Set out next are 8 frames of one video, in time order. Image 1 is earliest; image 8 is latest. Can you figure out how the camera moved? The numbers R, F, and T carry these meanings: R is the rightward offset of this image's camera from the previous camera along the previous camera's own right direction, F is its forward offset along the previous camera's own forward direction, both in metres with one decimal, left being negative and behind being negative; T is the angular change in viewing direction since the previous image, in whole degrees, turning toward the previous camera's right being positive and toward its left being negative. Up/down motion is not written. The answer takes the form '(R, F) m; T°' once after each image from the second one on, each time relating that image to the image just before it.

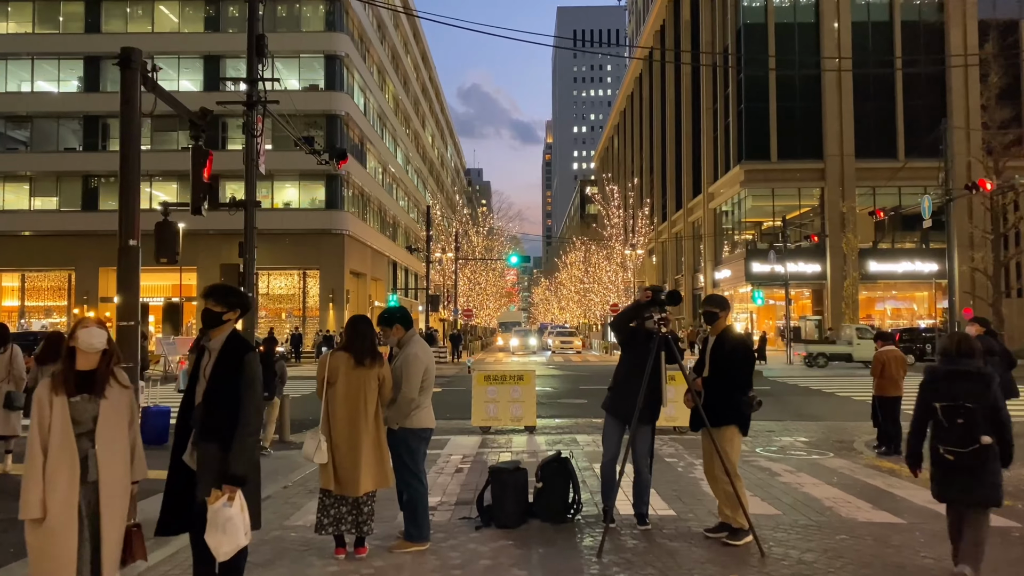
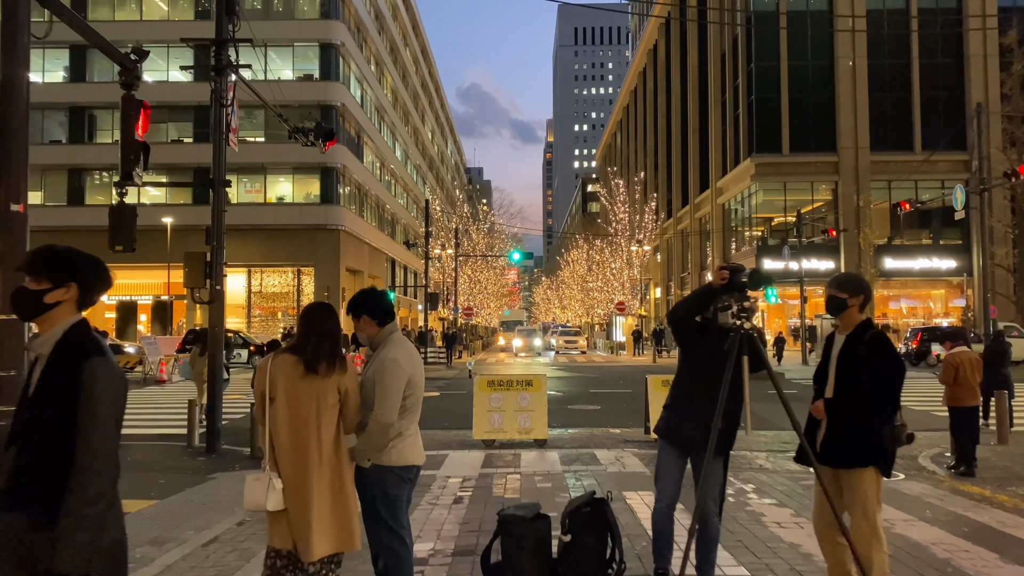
(-0.1, +1.6) m; 0°
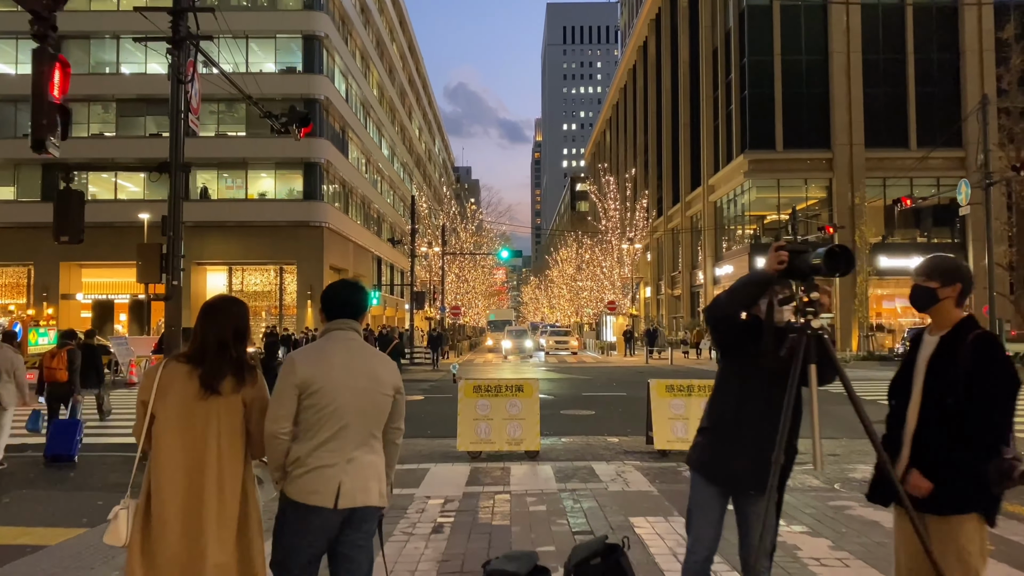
(0.0, +1.0) m; +1°
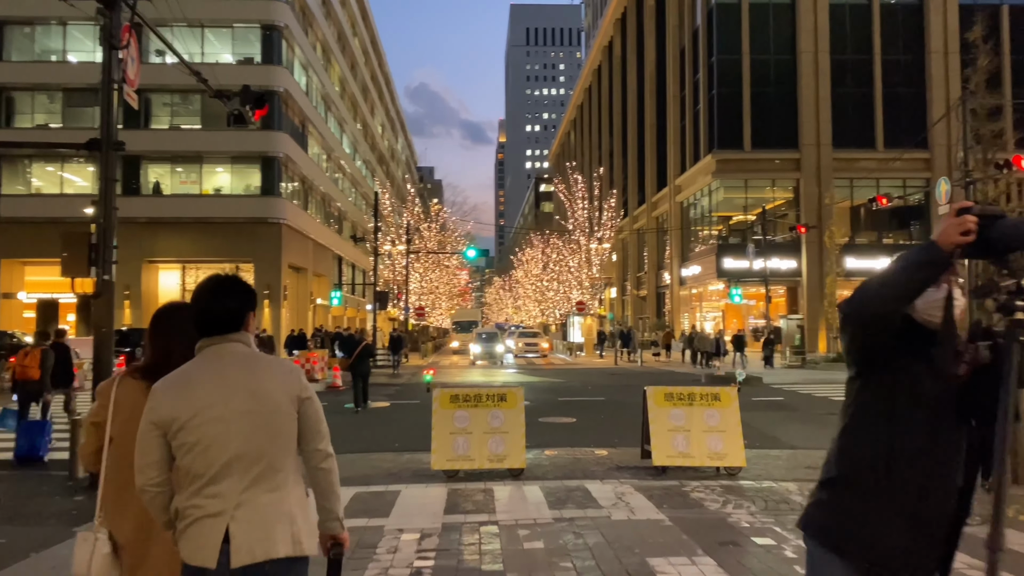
(-0.2, +1.1) m; +3°
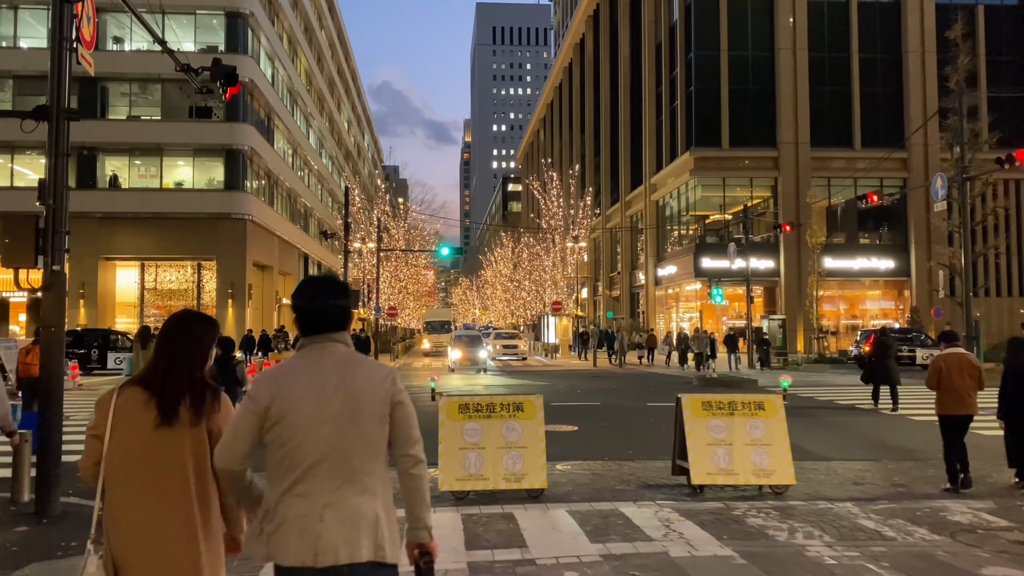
(-0.6, +1.1) m; +3°
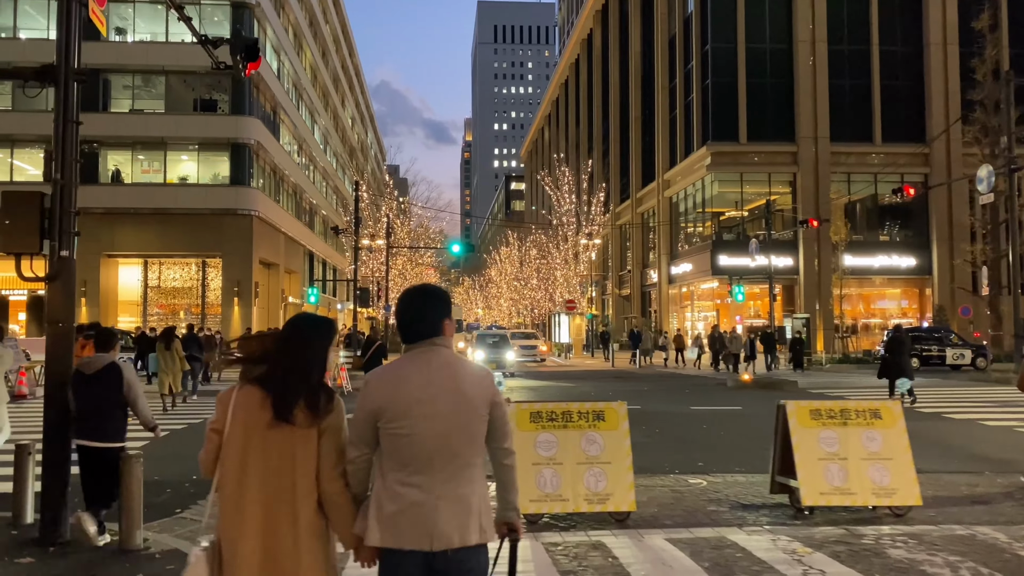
(-0.7, +1.0) m; 0°
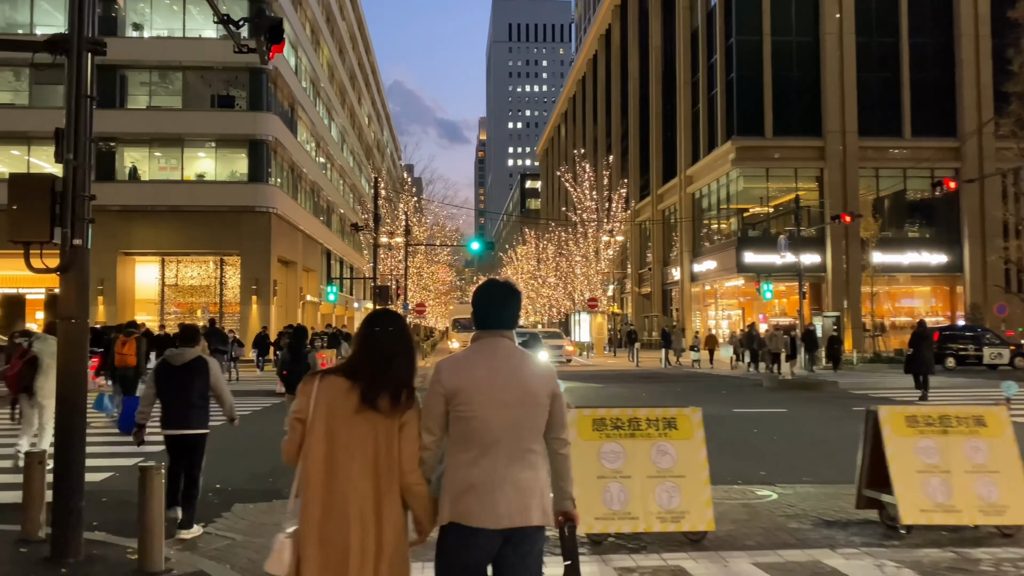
(-0.4, +0.7) m; -1°
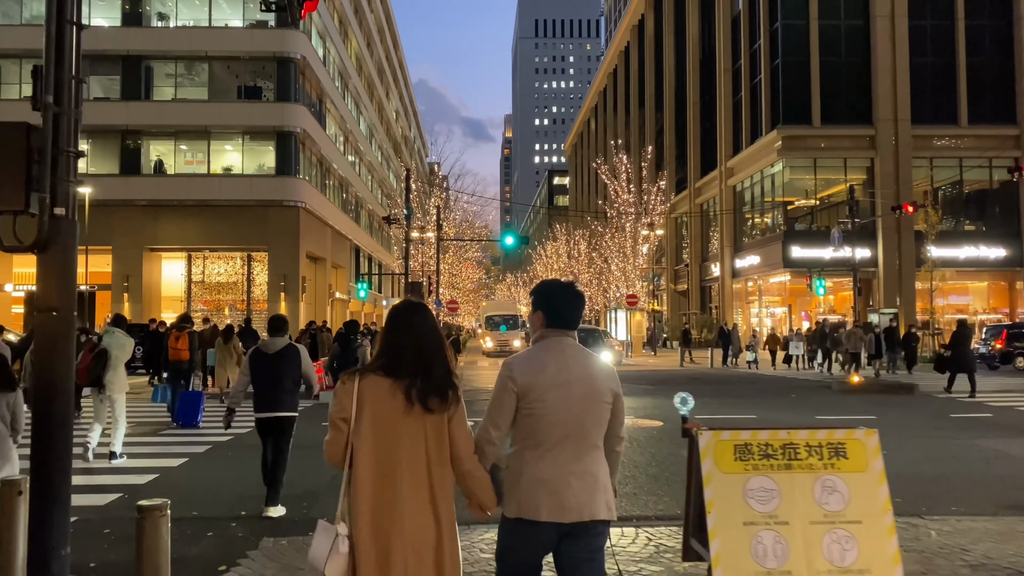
(-0.5, +1.4) m; -2°
